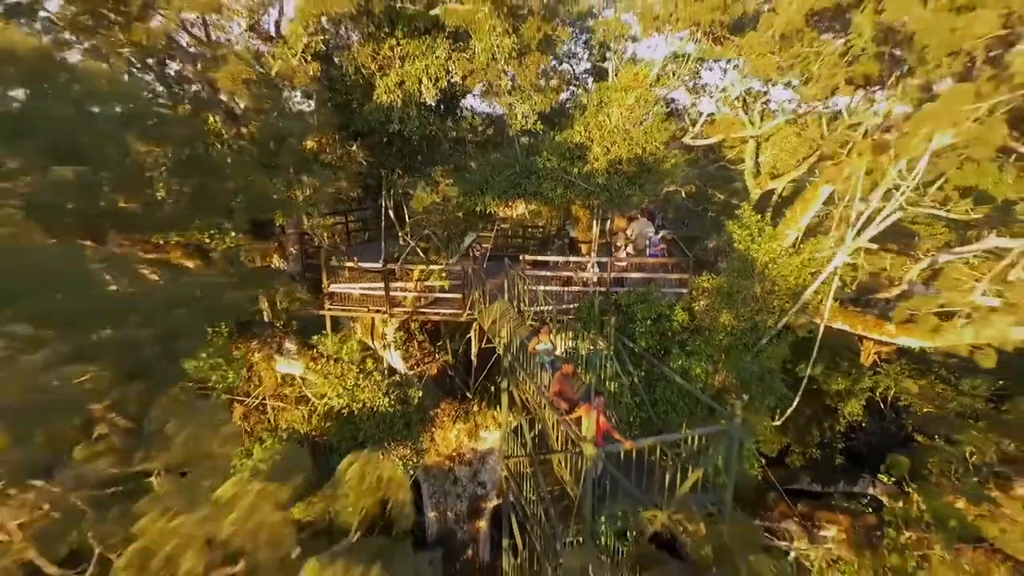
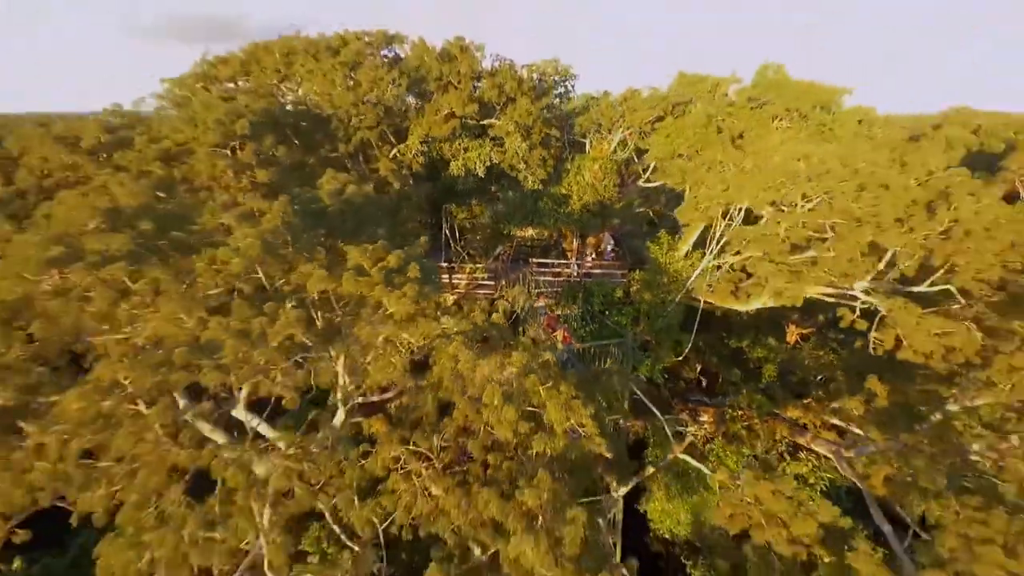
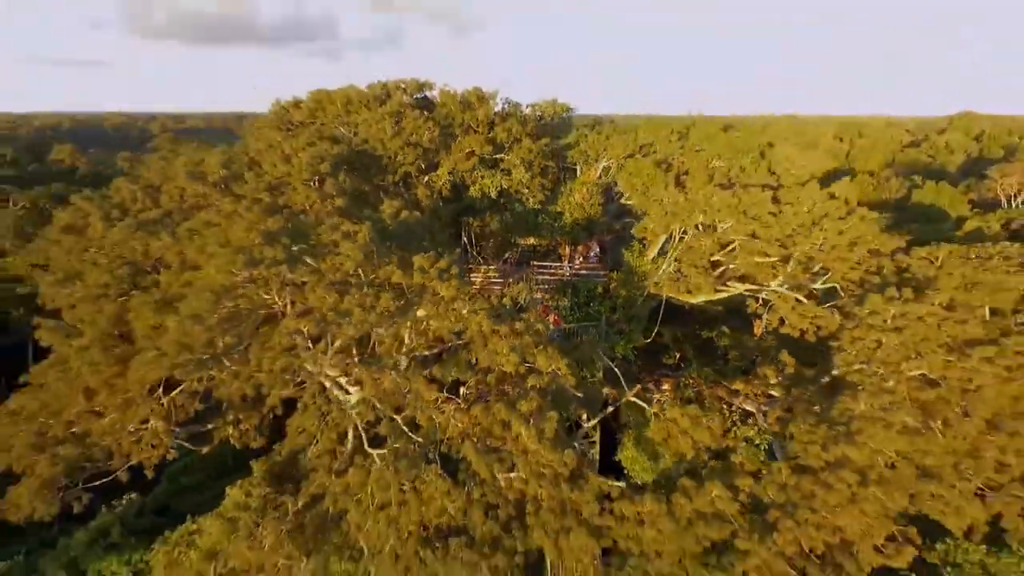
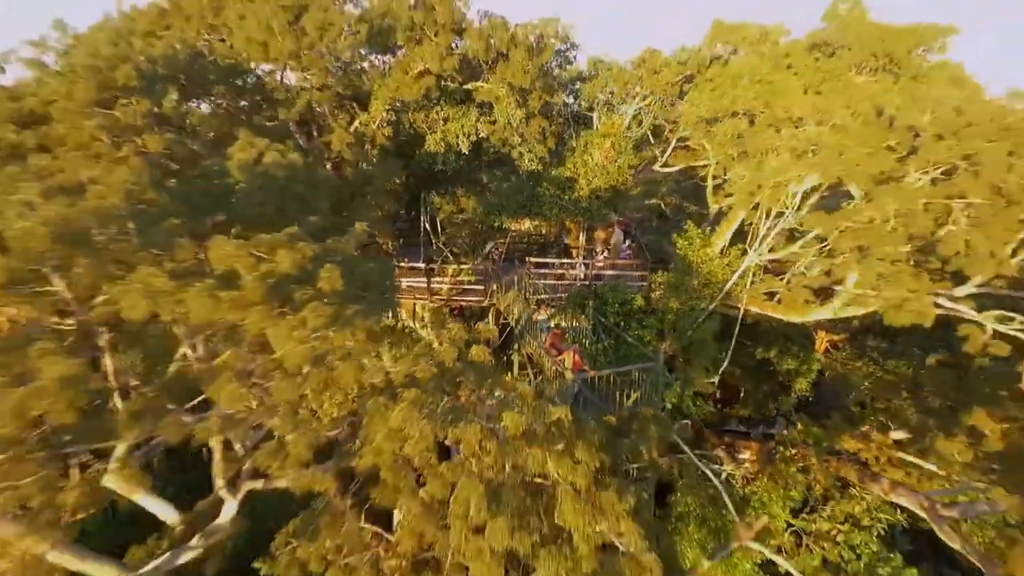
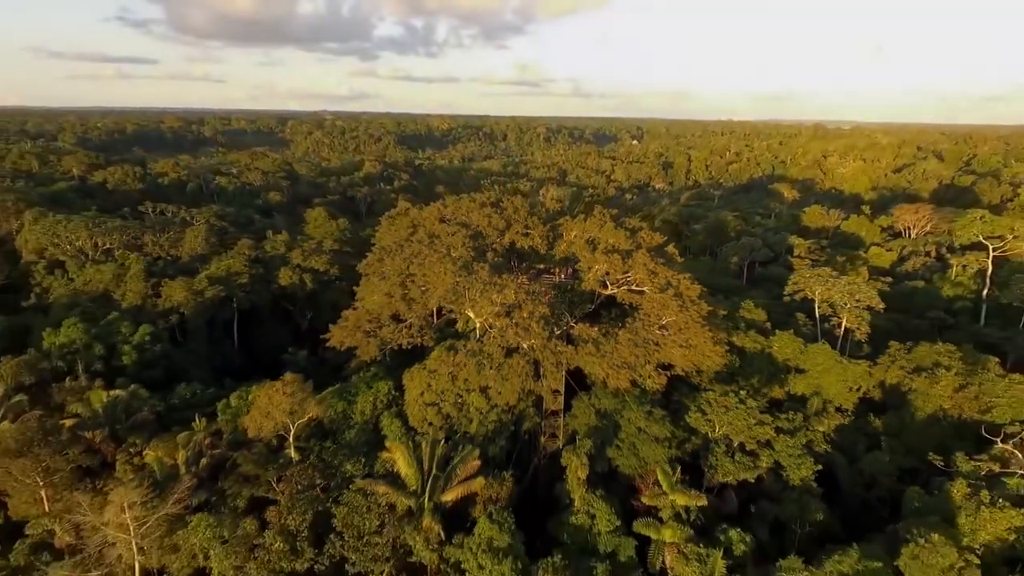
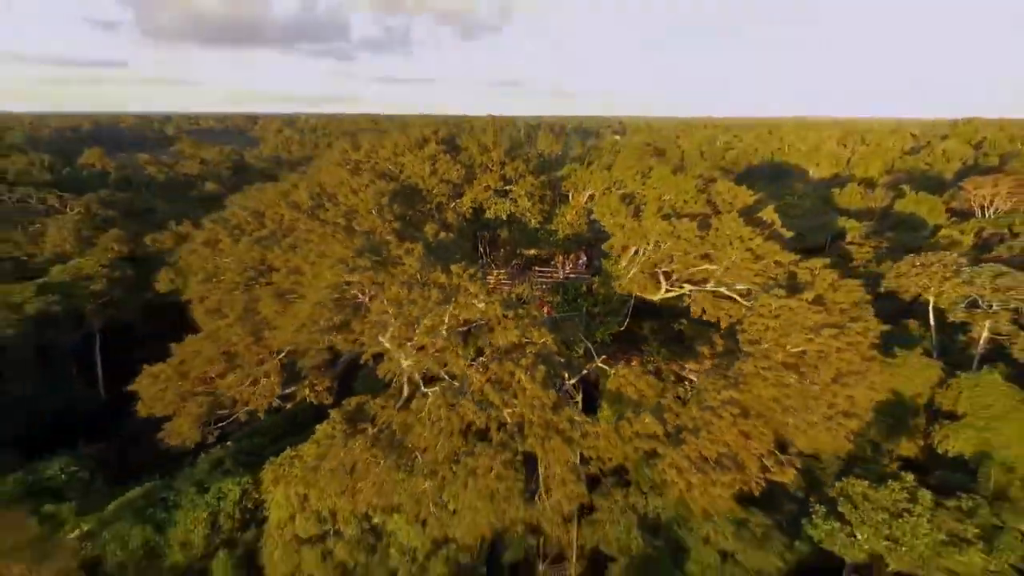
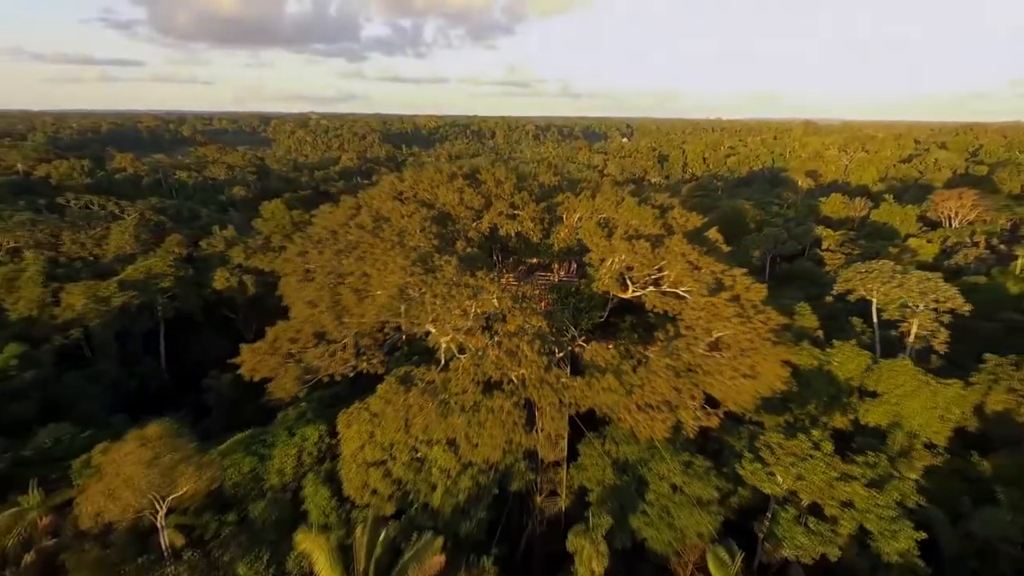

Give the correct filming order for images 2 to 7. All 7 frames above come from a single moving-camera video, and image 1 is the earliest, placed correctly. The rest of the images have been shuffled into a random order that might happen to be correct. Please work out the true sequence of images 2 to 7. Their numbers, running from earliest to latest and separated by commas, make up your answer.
4, 2, 3, 6, 7, 5
